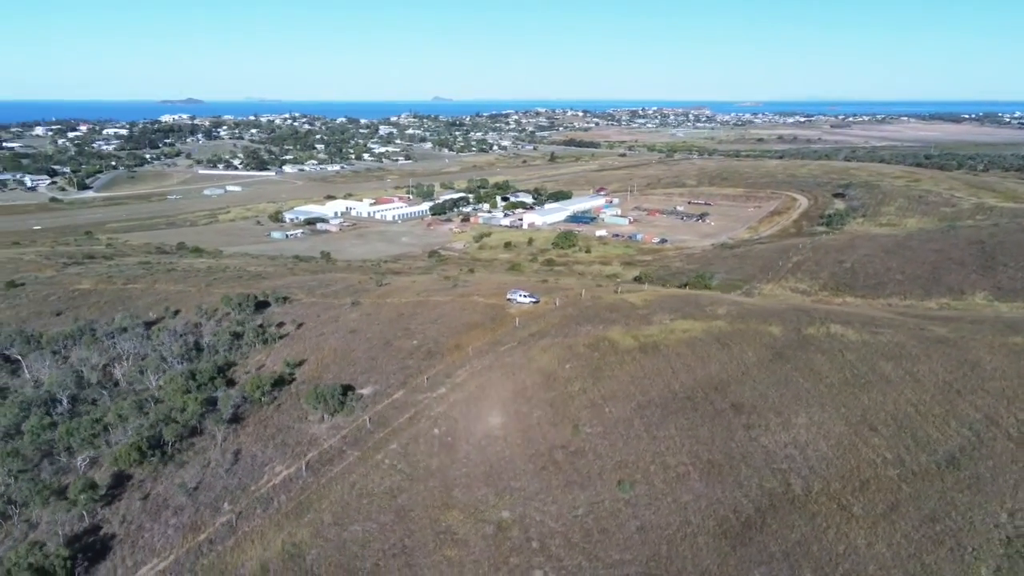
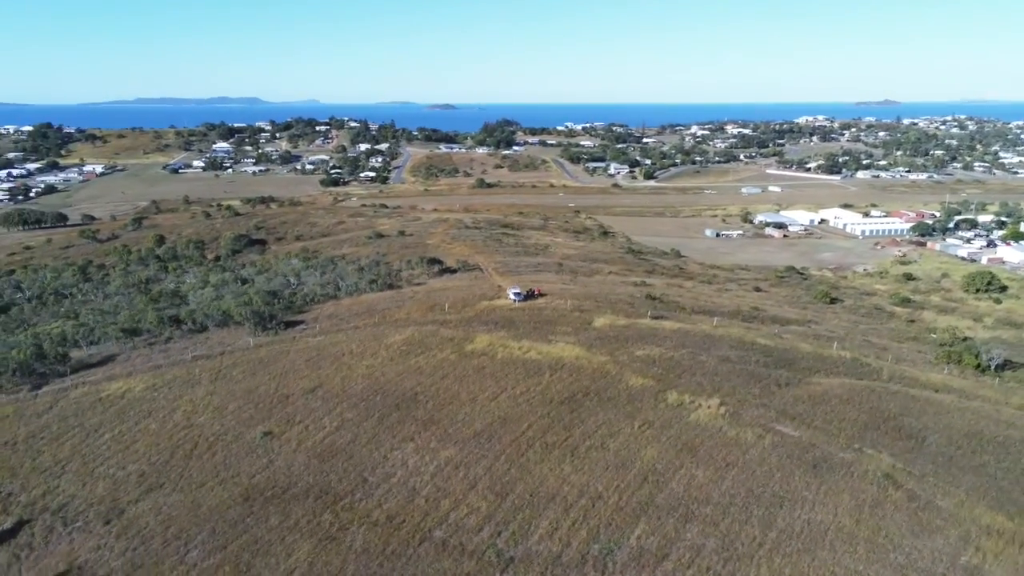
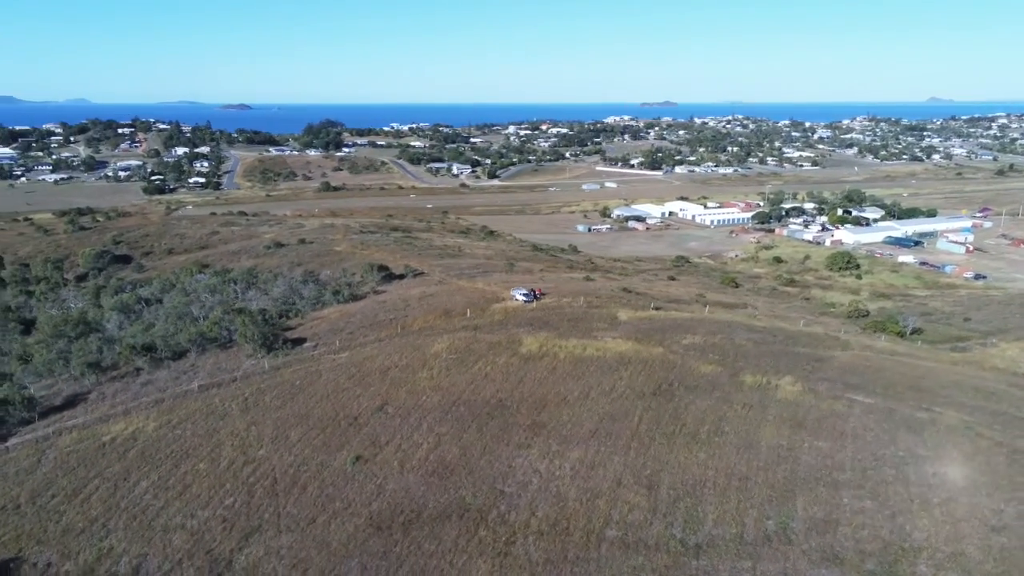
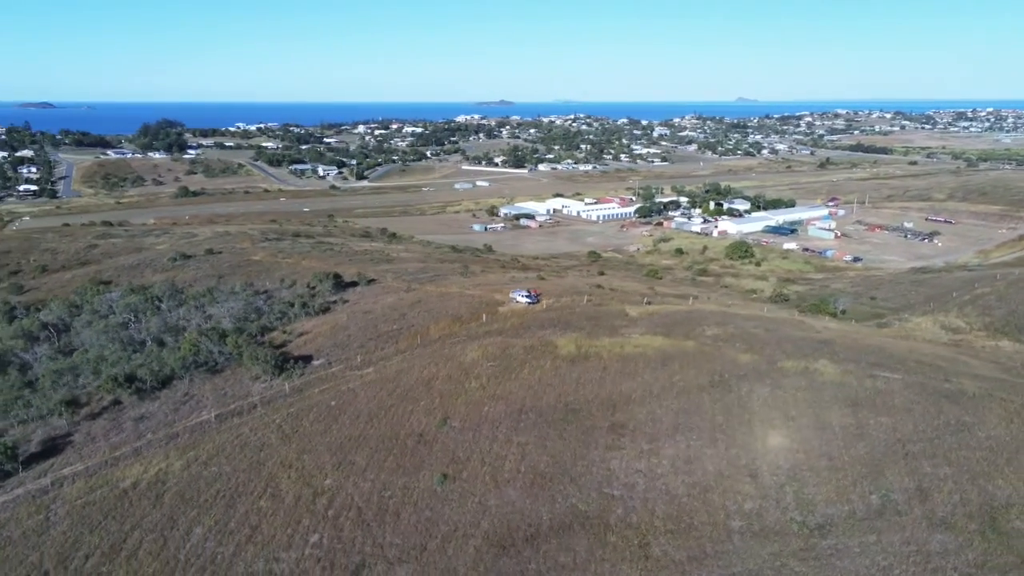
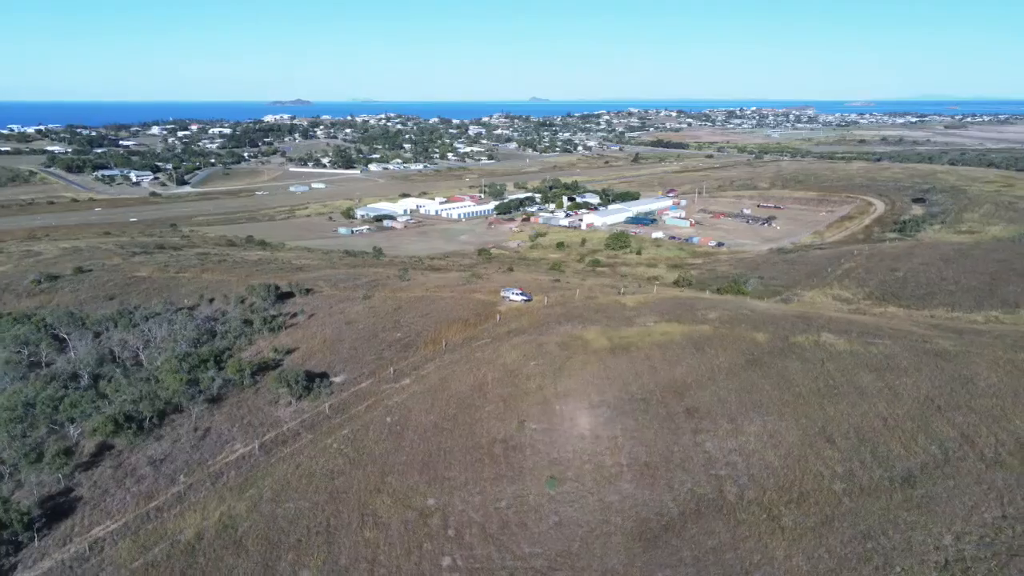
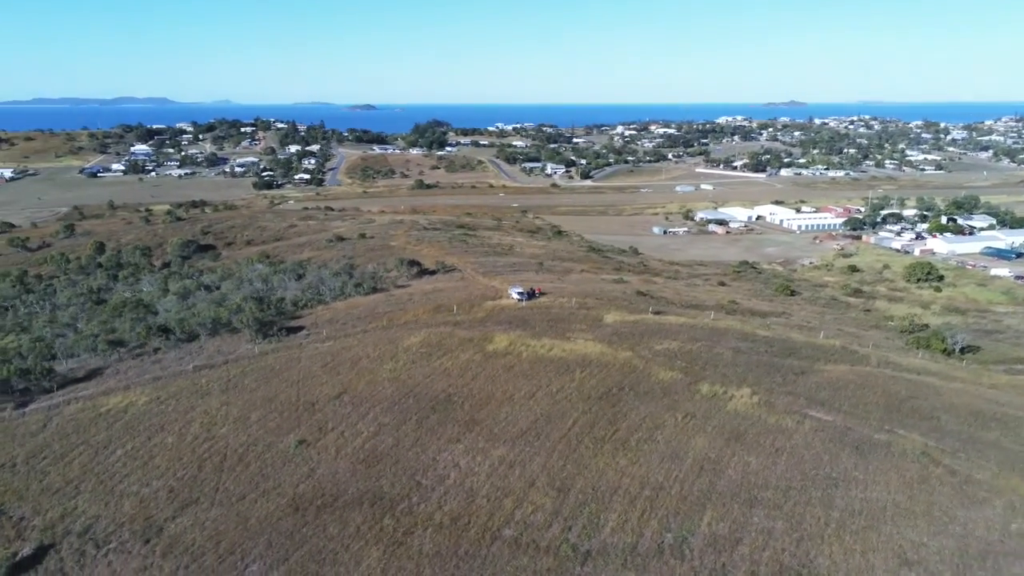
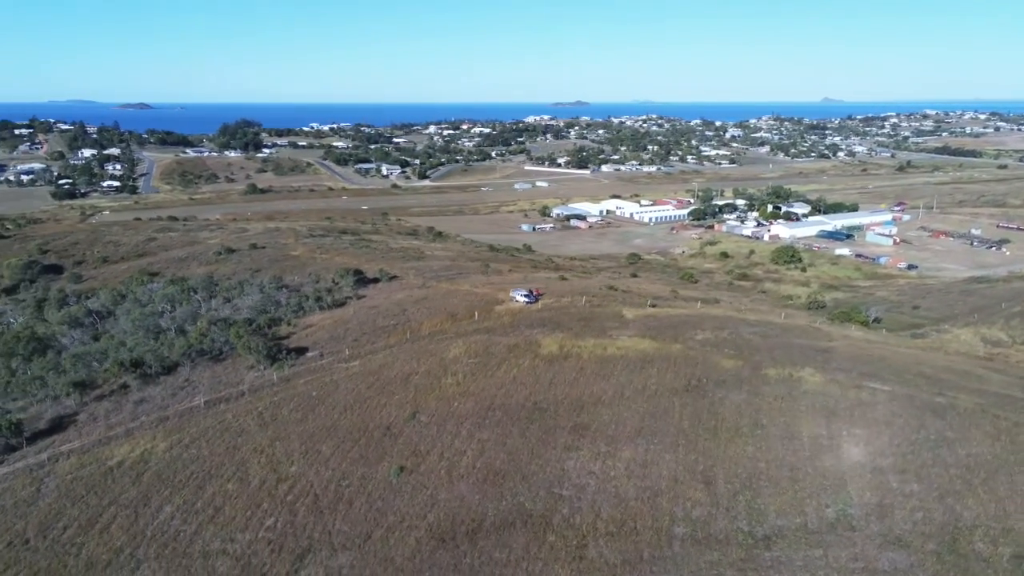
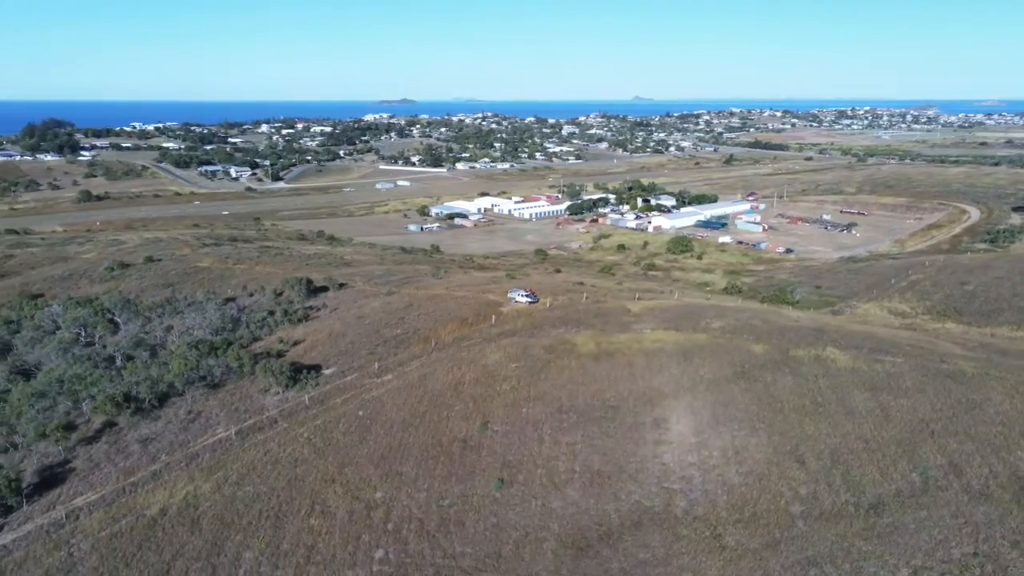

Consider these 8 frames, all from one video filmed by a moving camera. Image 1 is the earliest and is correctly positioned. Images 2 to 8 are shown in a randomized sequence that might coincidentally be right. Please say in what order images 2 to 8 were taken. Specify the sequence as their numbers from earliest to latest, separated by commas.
5, 8, 4, 7, 3, 6, 2
